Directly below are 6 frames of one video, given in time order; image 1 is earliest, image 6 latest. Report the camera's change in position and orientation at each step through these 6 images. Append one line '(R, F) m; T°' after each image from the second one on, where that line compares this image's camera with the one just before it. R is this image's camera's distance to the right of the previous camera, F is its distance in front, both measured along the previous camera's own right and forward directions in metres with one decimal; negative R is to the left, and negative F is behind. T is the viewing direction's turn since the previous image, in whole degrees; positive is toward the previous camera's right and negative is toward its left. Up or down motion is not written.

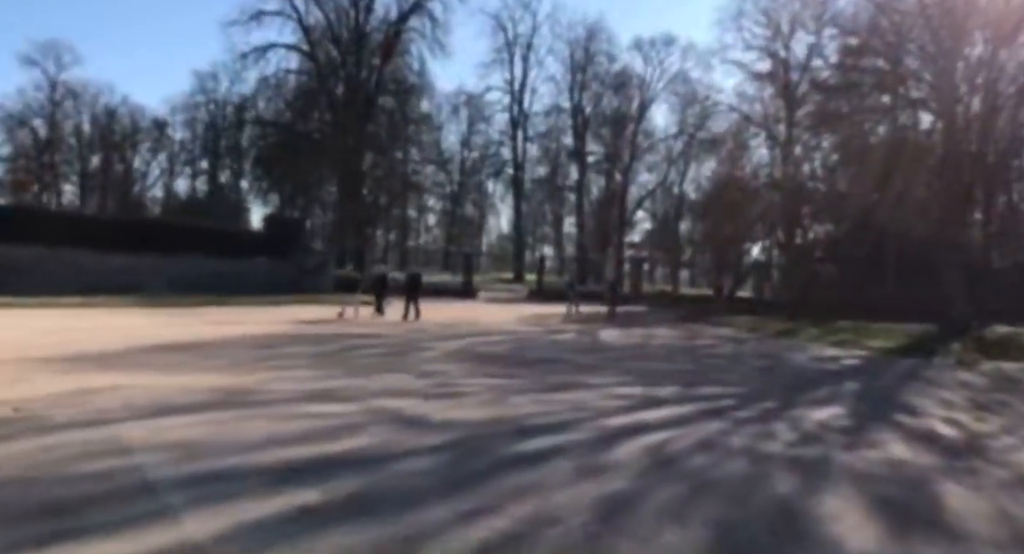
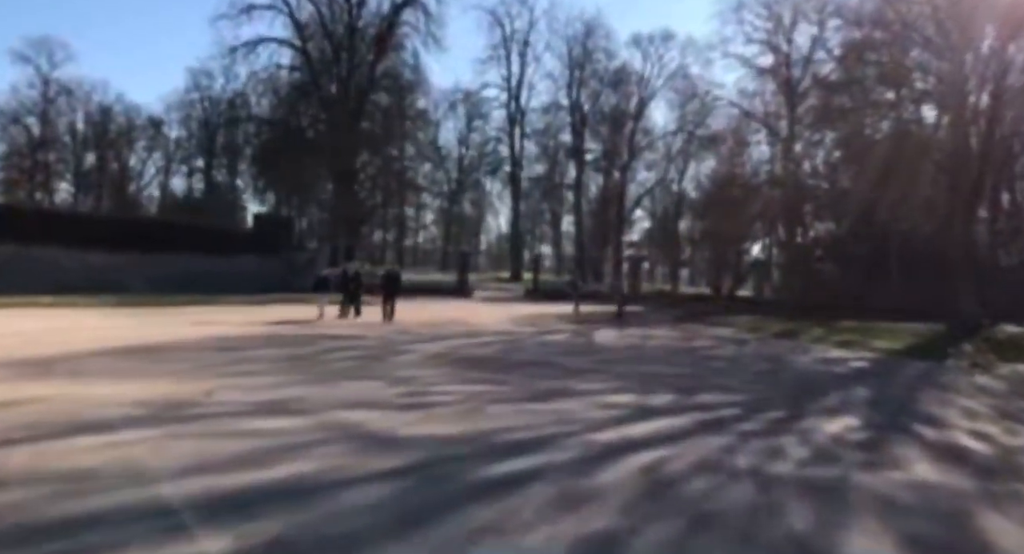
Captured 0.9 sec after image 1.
(+0.3, +1.1) m; 0°
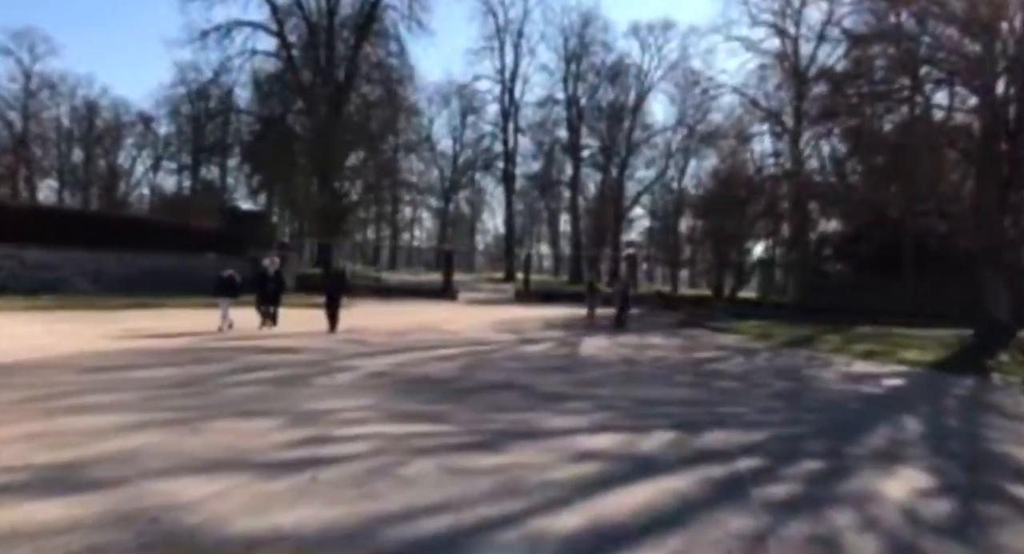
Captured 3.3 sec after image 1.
(+0.7, +2.9) m; 0°
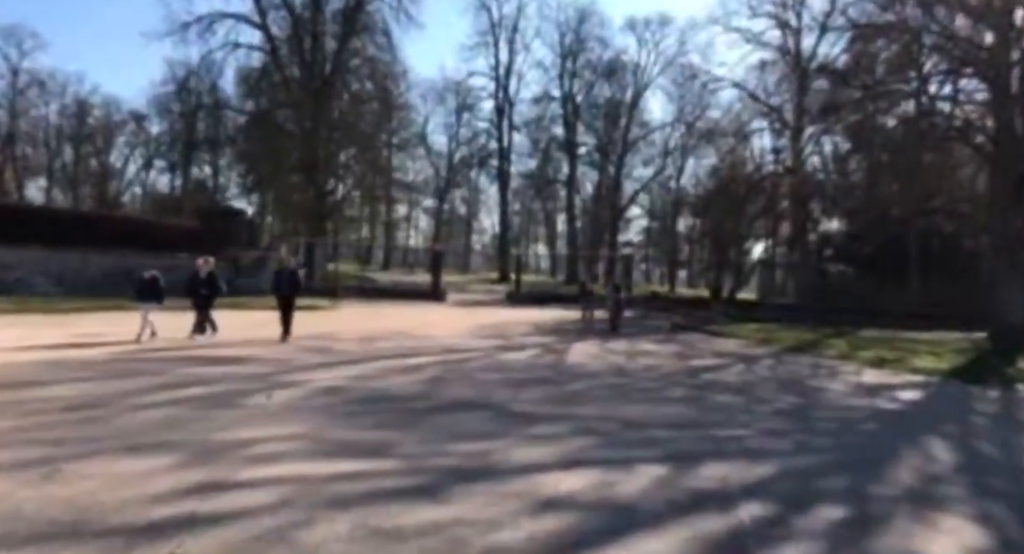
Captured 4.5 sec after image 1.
(+0.4, +1.5) m; 0°
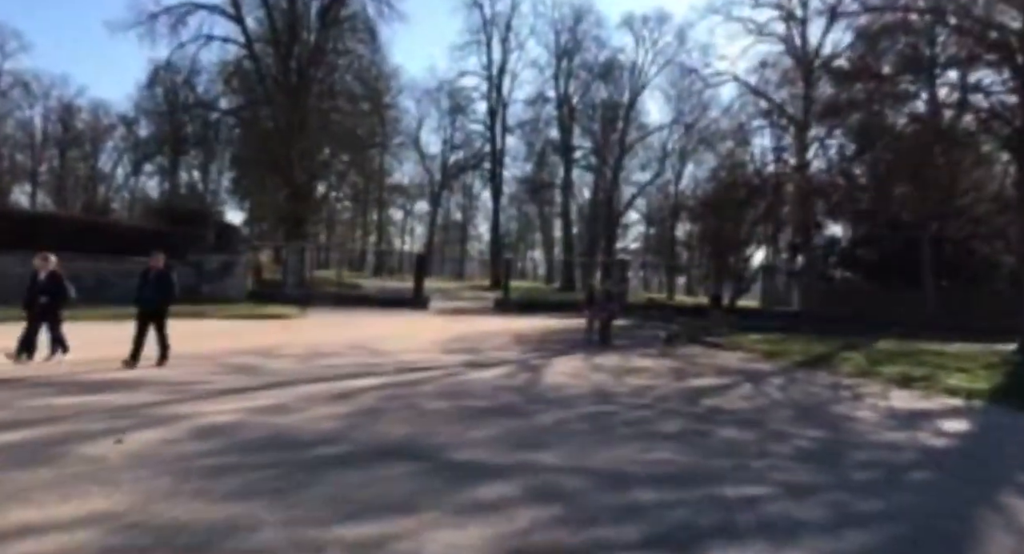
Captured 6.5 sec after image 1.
(+0.6, +2.5) m; 0°
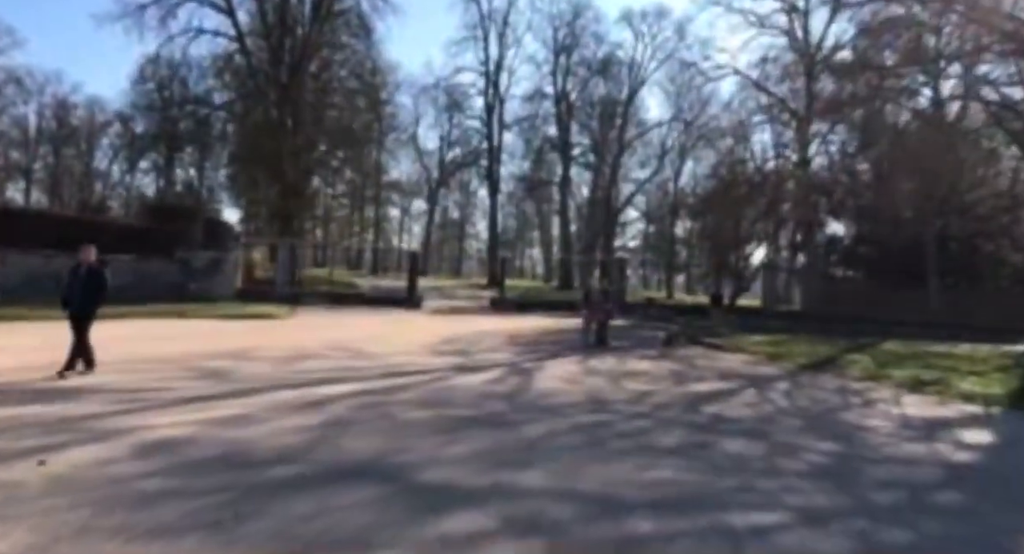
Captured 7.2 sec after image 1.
(+0.2, +0.9) m; 0°
